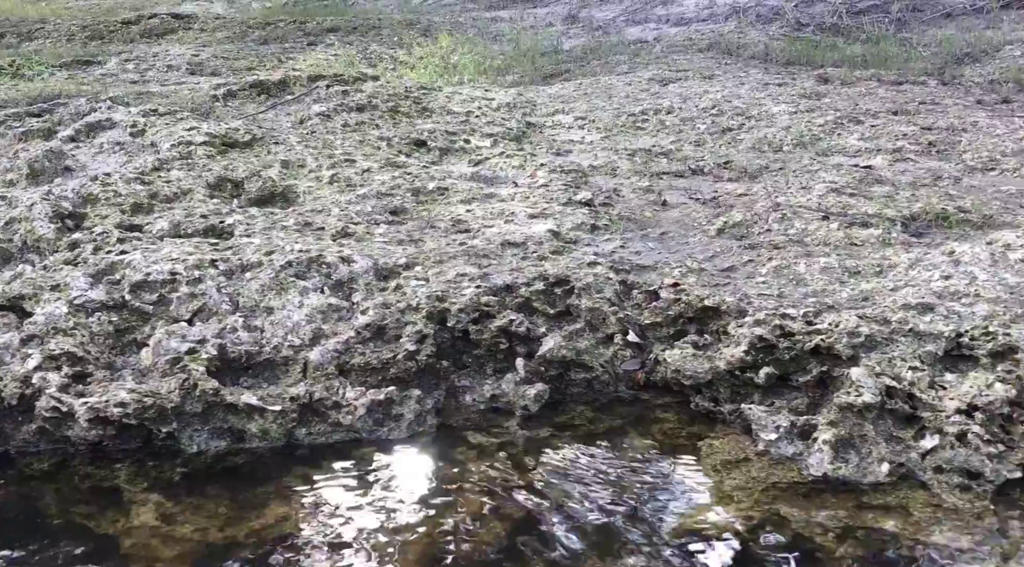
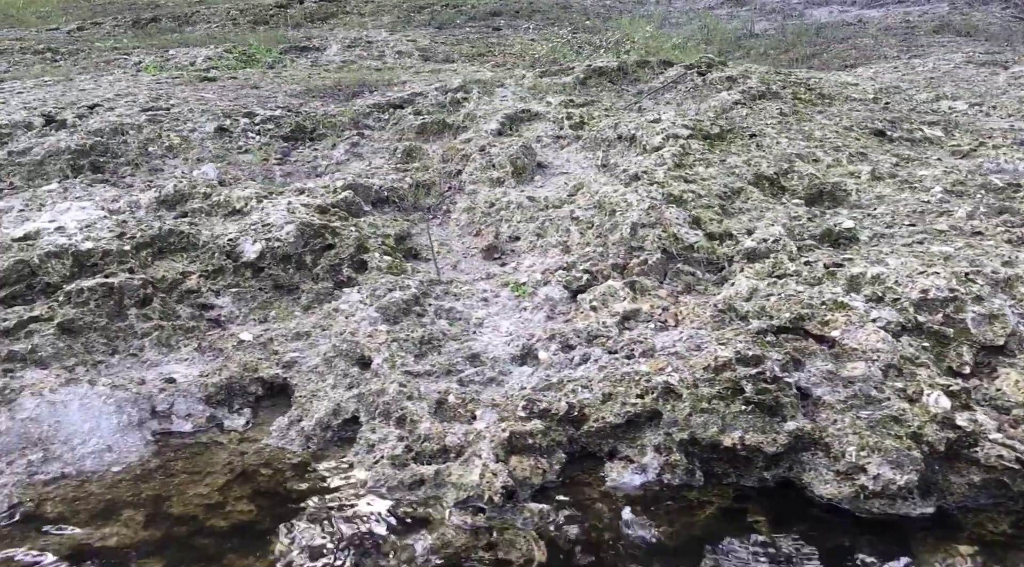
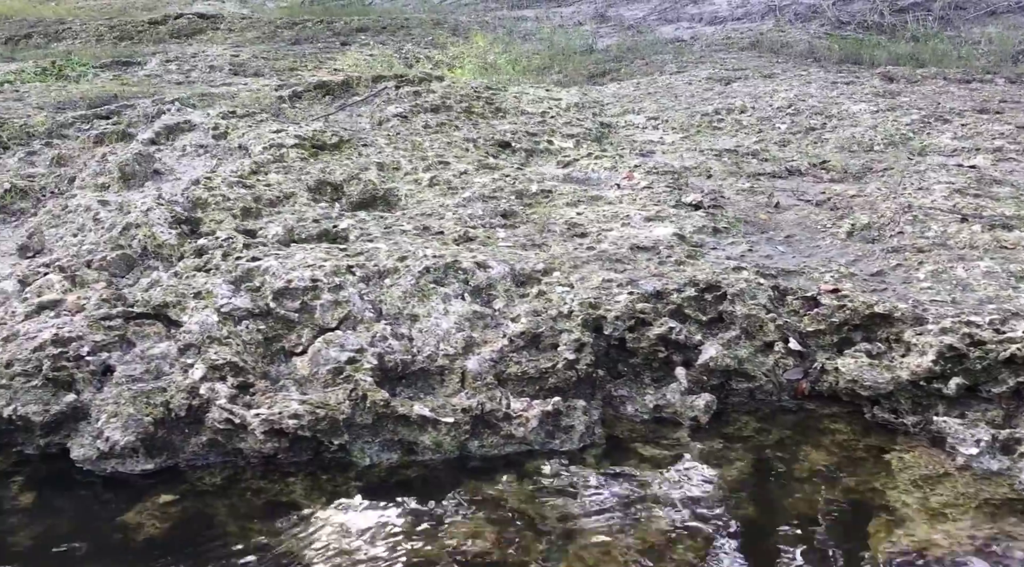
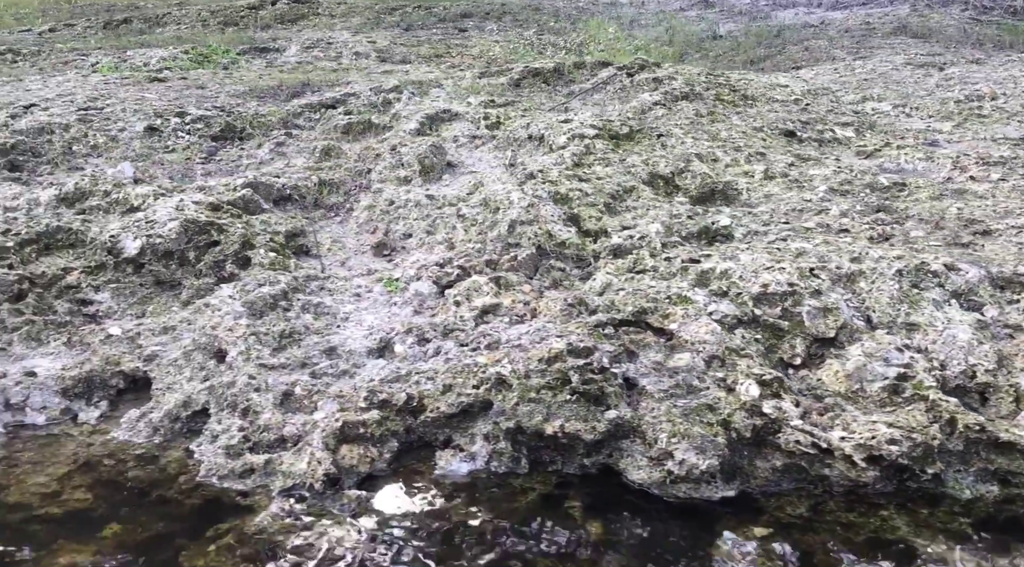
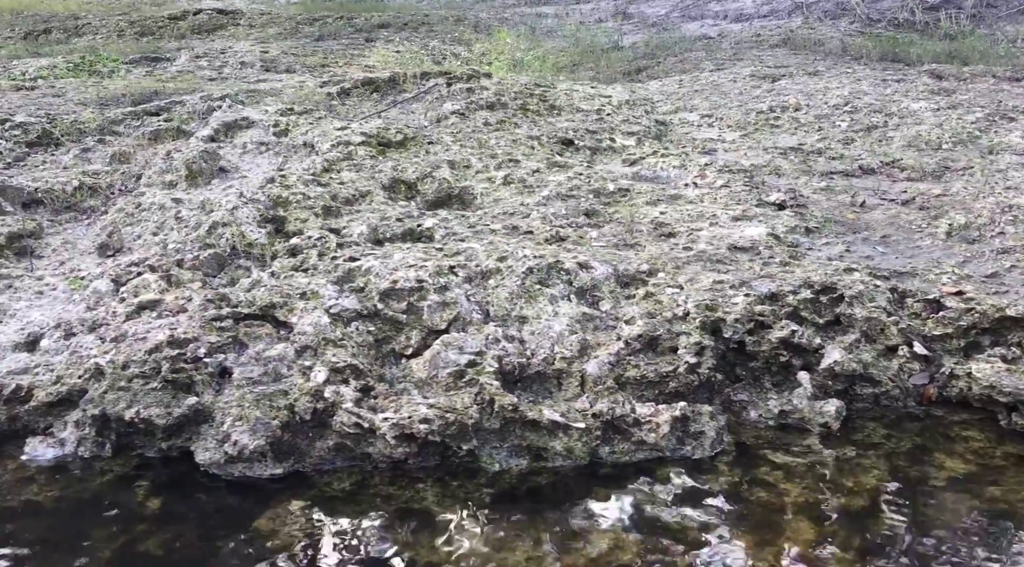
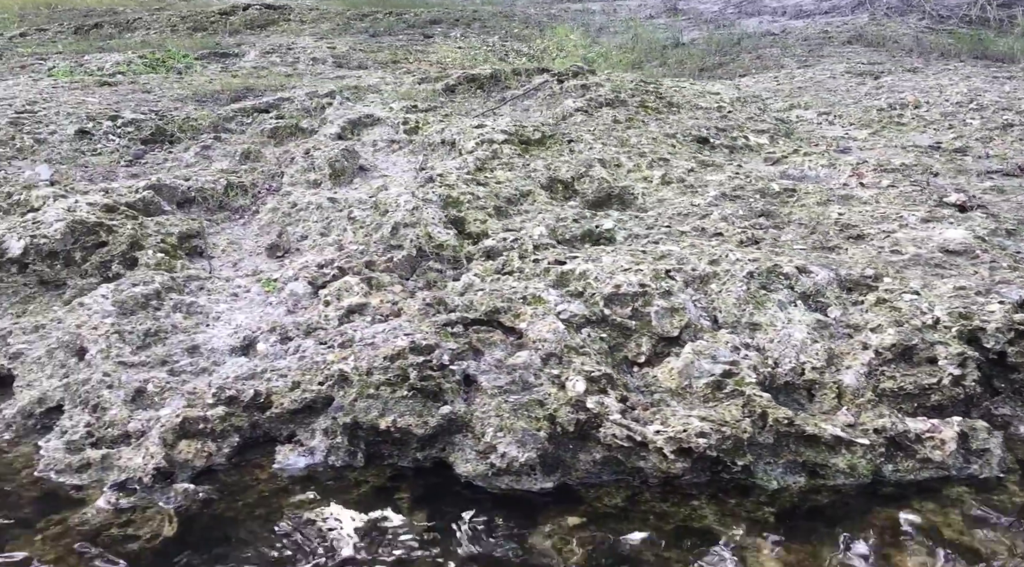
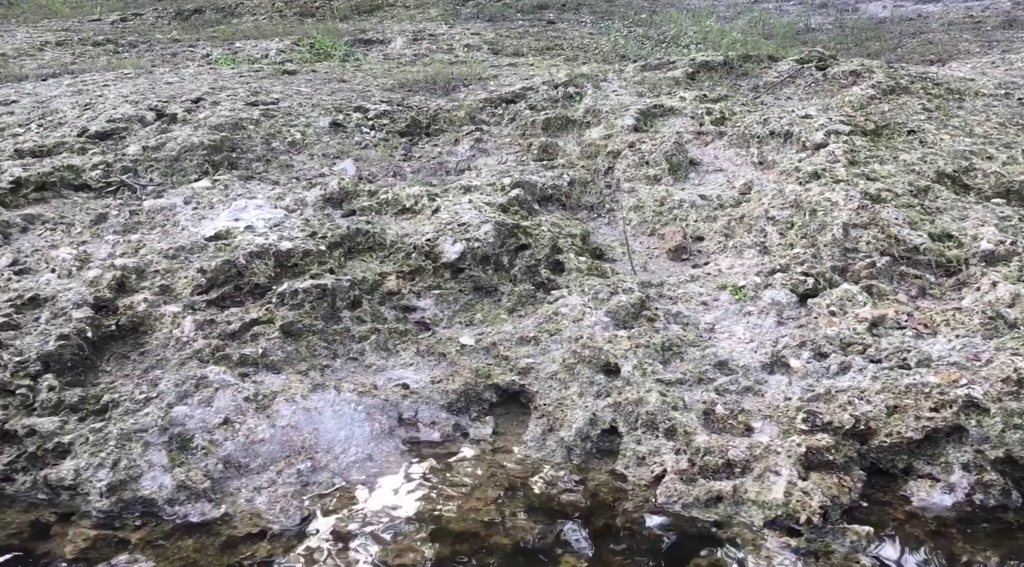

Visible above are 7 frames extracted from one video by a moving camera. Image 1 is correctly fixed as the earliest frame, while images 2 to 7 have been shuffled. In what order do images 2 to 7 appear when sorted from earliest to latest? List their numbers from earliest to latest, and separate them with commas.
3, 5, 6, 4, 2, 7
